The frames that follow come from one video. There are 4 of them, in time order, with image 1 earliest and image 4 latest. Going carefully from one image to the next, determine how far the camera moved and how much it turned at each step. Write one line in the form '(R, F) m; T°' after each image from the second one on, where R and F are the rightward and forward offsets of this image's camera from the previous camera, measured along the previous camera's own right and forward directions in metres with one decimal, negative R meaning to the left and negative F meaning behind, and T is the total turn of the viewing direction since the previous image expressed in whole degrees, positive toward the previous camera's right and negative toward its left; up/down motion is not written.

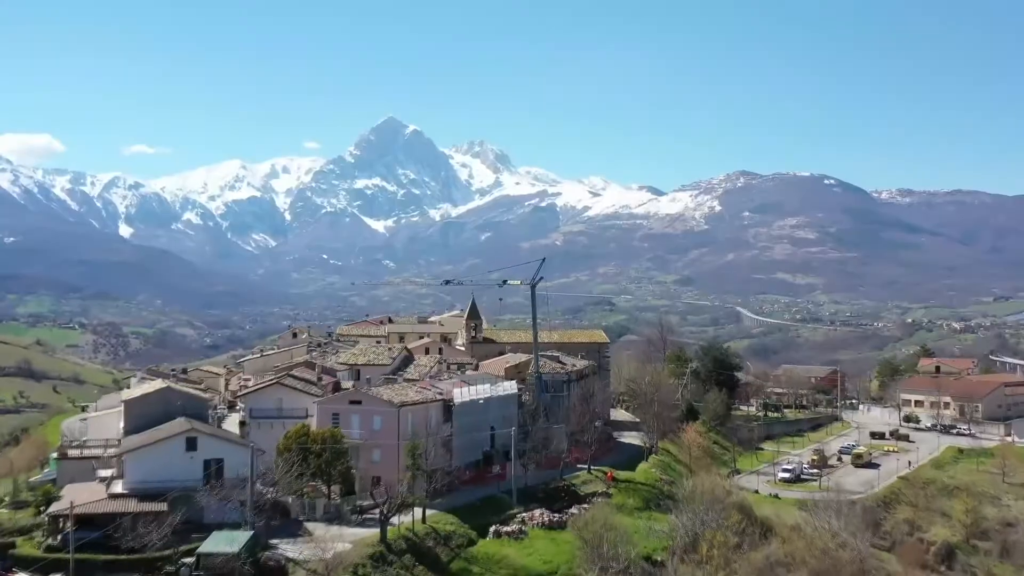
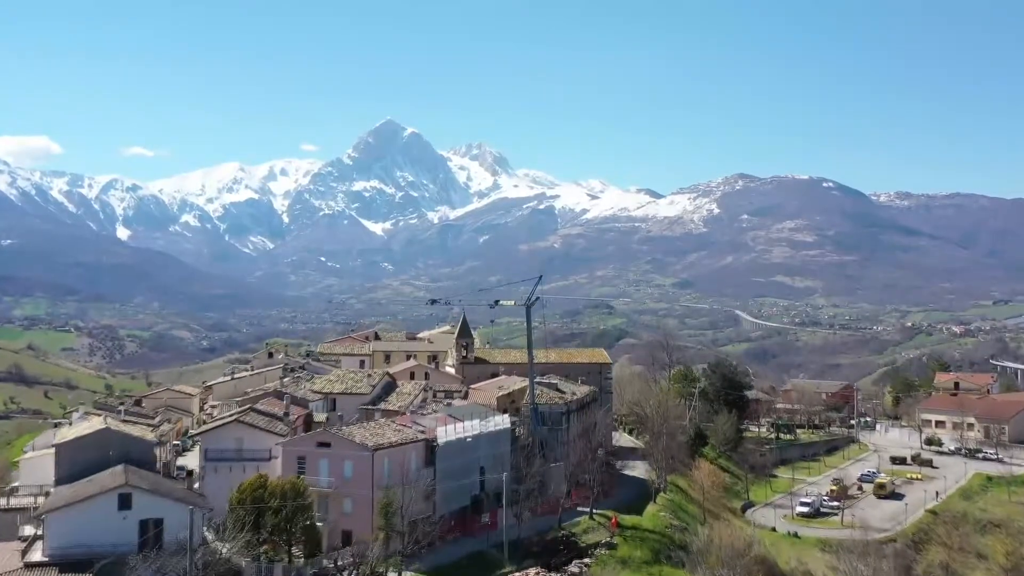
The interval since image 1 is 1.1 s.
(+0.1, +1.8) m; 0°
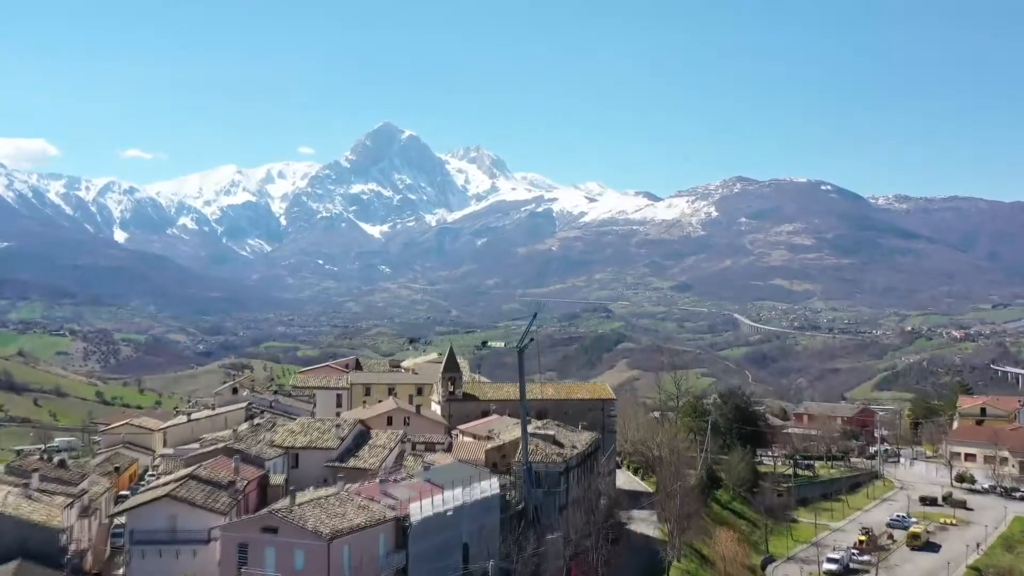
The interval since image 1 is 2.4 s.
(+0.1, +2.2) m; 0°
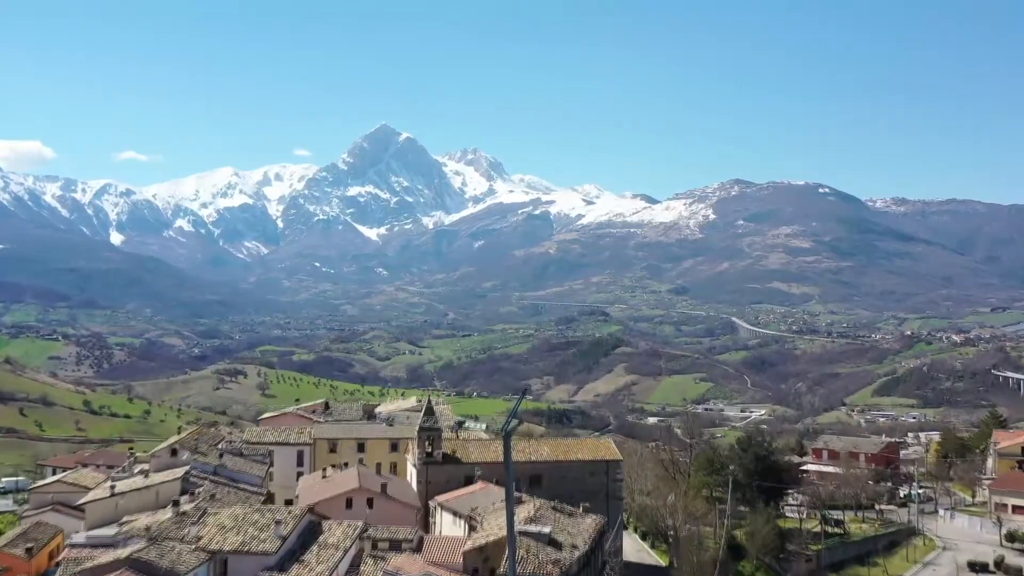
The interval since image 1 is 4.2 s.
(+0.1, +2.9) m; 0°
